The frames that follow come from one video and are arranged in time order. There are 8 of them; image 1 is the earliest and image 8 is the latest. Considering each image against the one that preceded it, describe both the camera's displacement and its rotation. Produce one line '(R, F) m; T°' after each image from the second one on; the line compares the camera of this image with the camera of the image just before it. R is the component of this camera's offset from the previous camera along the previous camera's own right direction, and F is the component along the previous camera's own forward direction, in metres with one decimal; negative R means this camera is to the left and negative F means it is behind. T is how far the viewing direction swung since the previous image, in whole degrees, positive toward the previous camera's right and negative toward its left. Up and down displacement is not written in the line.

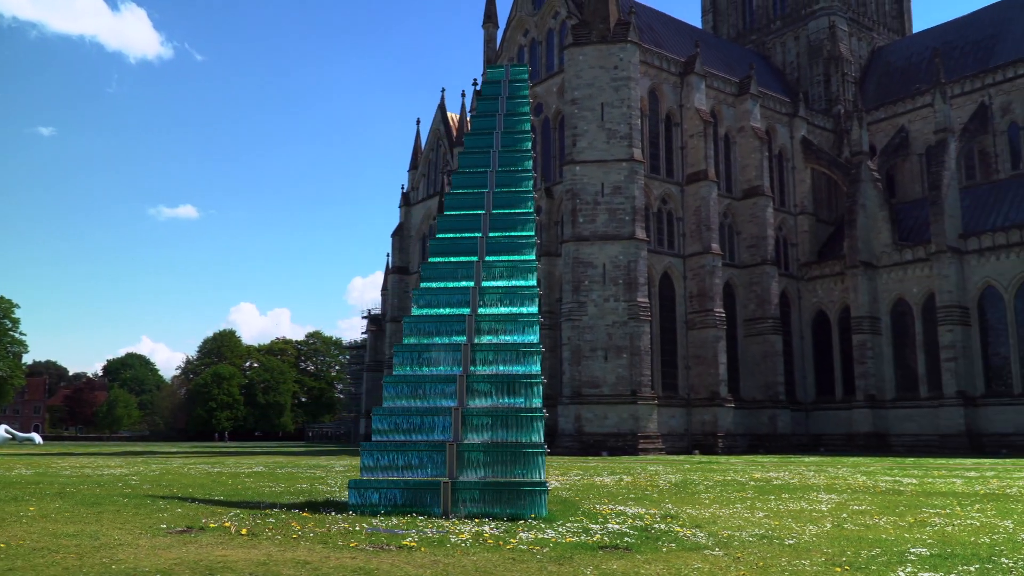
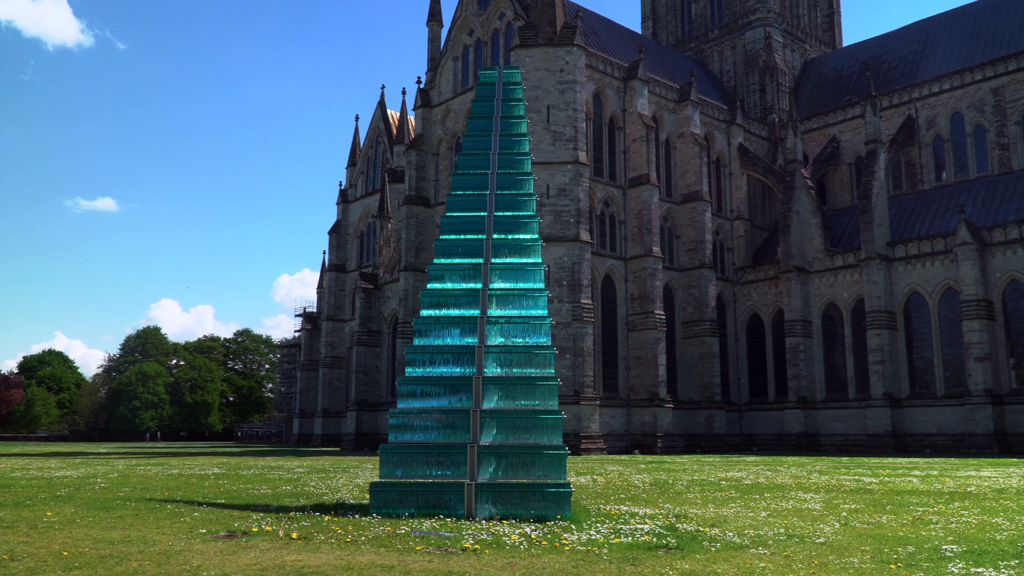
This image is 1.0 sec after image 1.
(-0.7, 0.0) m; +4°
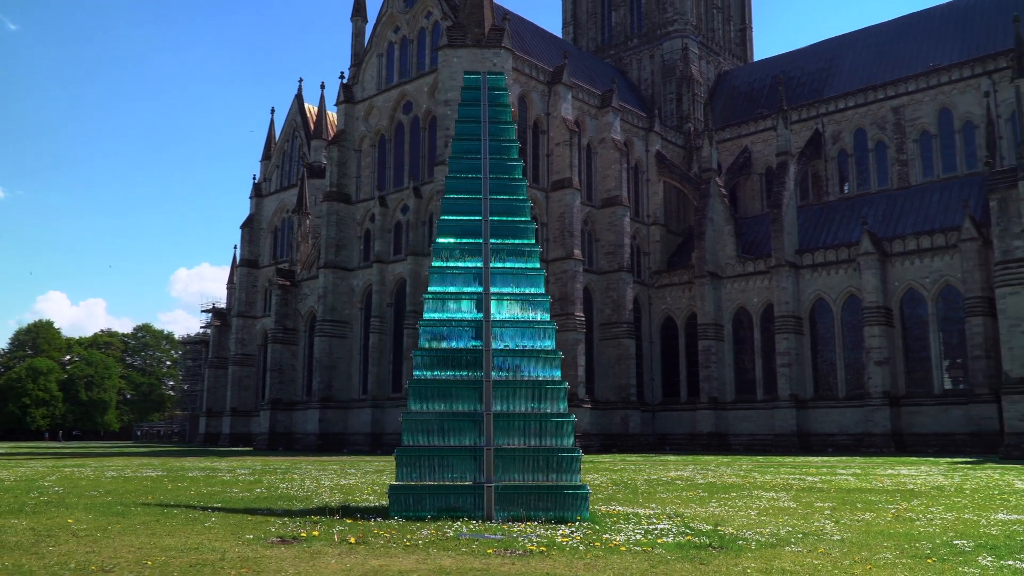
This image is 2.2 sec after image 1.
(-0.9, -0.1) m; +6°
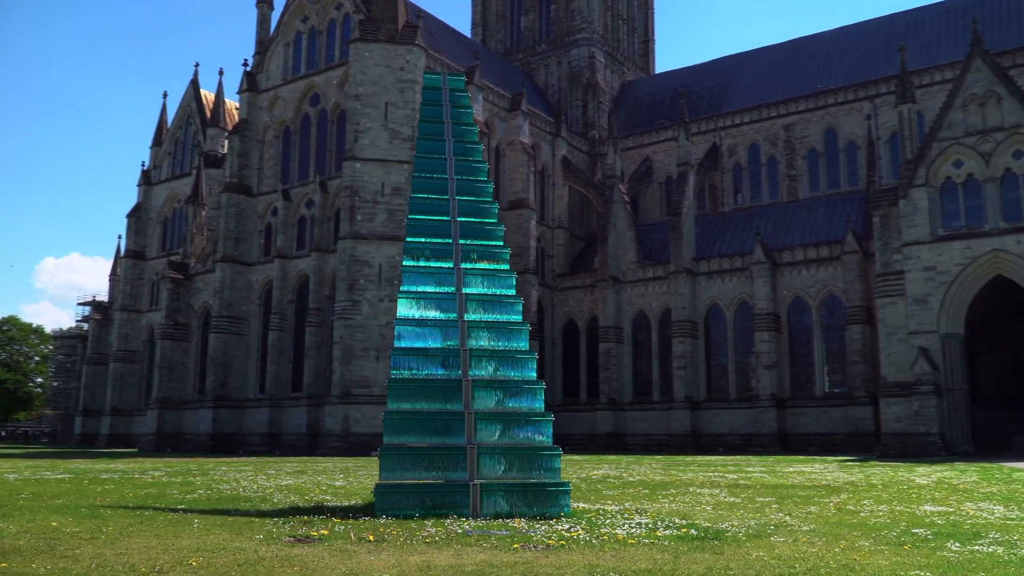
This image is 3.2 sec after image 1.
(-0.7, -0.1) m; +7°
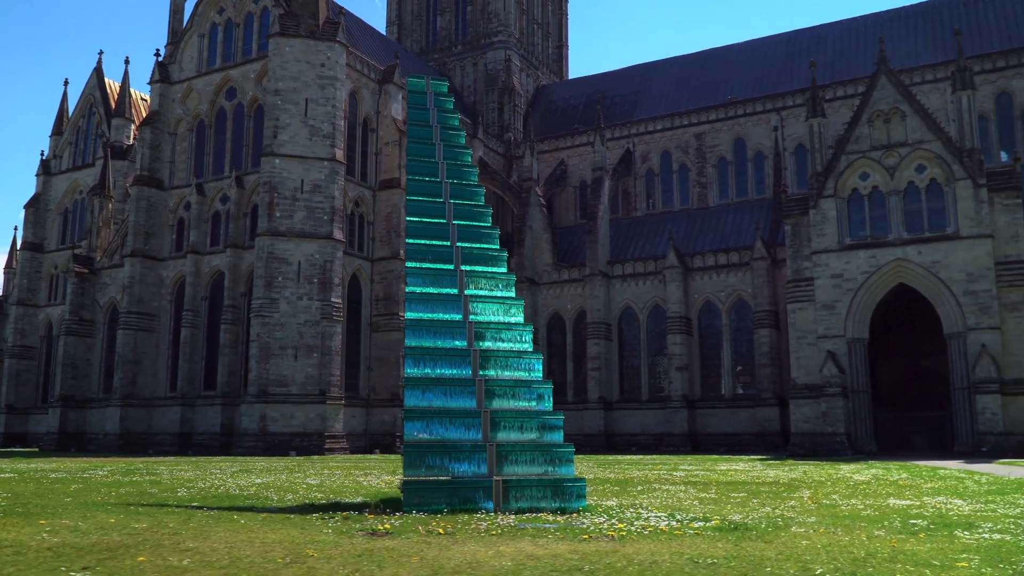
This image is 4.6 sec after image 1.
(-1.0, -0.2) m; +6°
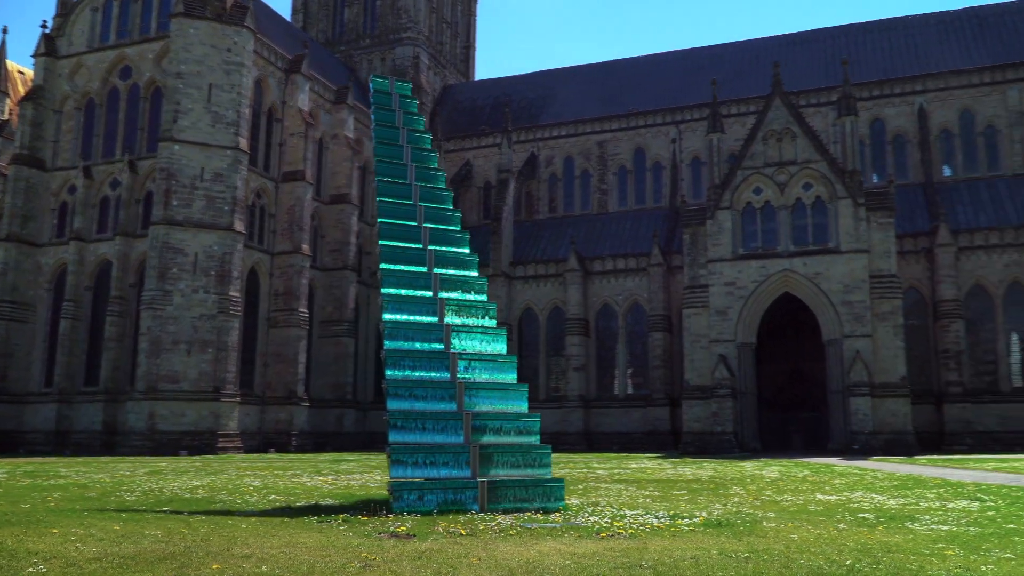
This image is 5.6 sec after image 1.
(-0.8, -0.2) m; +7°
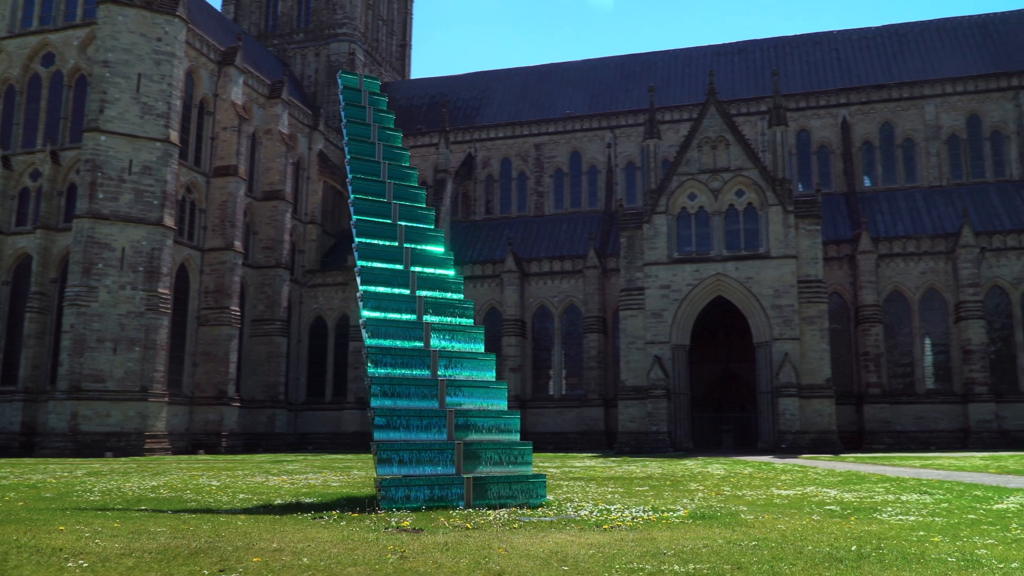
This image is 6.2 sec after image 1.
(-0.5, -0.1) m; +5°
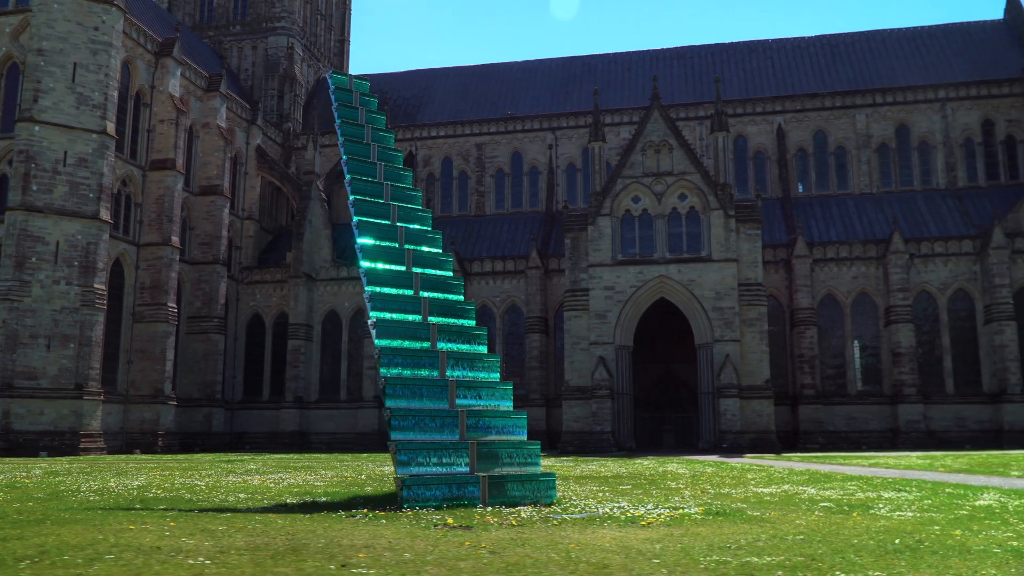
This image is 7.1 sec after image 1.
(-0.7, -0.1) m; +4°
